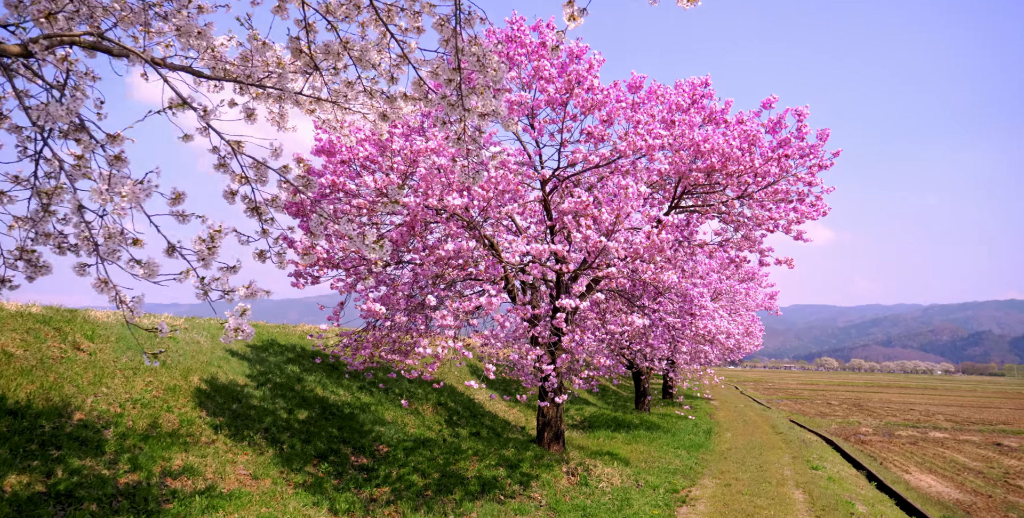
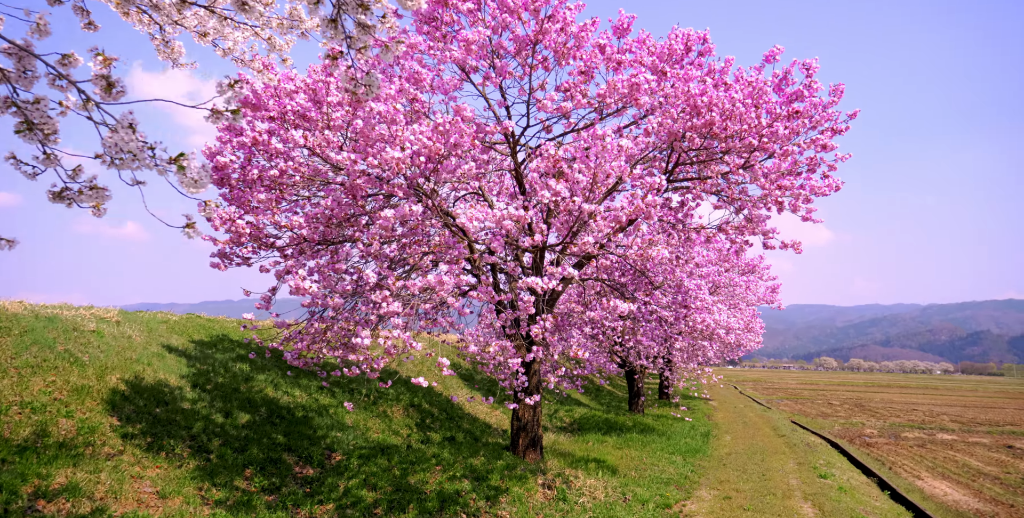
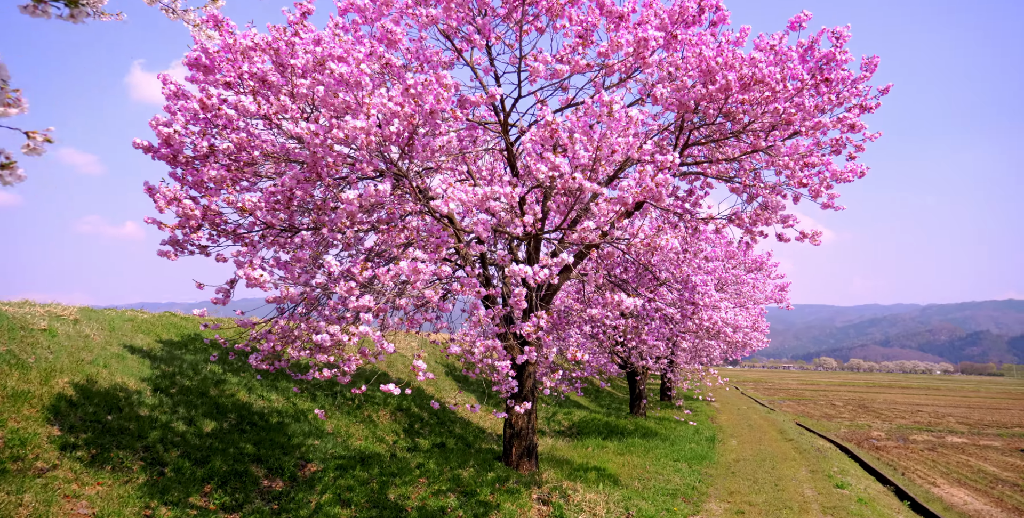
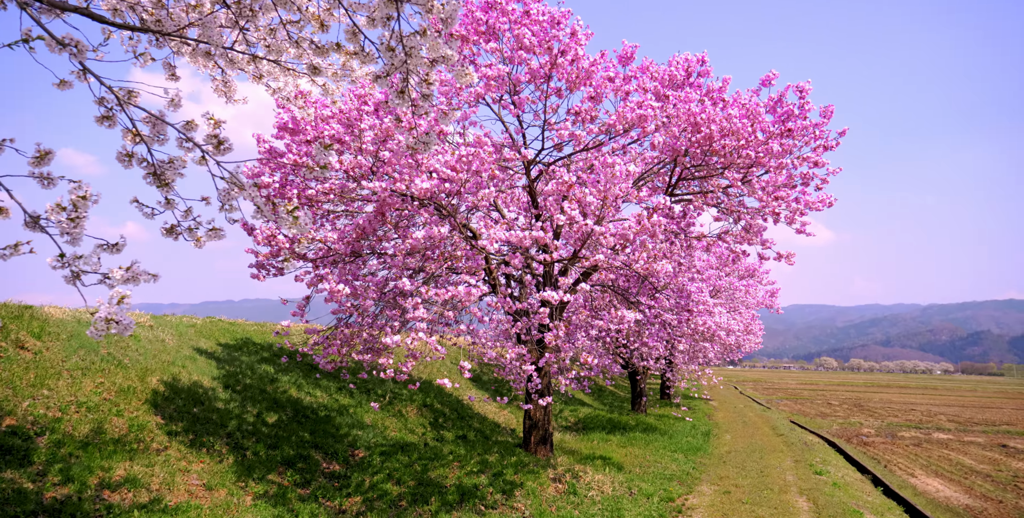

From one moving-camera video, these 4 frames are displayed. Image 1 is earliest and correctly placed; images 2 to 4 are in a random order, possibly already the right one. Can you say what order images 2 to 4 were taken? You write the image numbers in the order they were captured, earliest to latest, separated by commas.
4, 2, 3
